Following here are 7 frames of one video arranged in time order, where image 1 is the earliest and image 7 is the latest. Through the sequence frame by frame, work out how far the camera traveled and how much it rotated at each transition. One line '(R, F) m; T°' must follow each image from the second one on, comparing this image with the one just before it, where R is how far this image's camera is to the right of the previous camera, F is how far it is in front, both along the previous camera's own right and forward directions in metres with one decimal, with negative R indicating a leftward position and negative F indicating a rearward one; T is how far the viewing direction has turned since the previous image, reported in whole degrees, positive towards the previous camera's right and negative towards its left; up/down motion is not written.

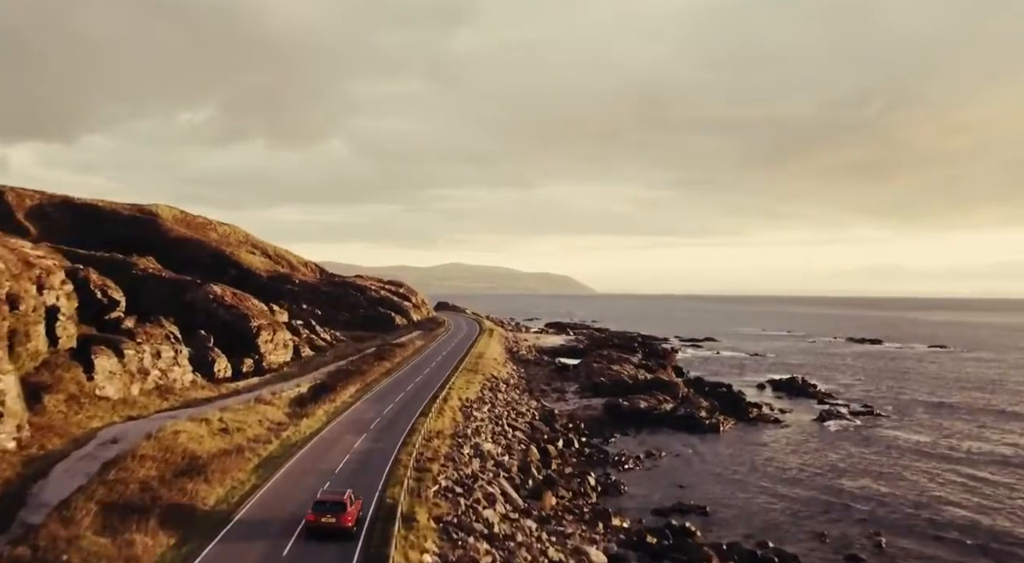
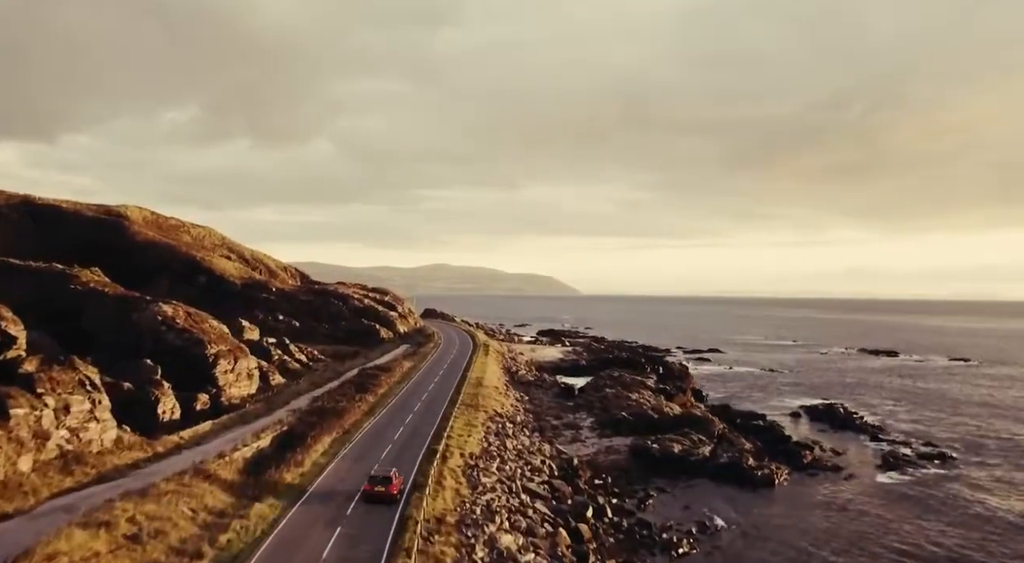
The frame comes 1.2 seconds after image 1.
(-1.6, +10.6) m; +1°
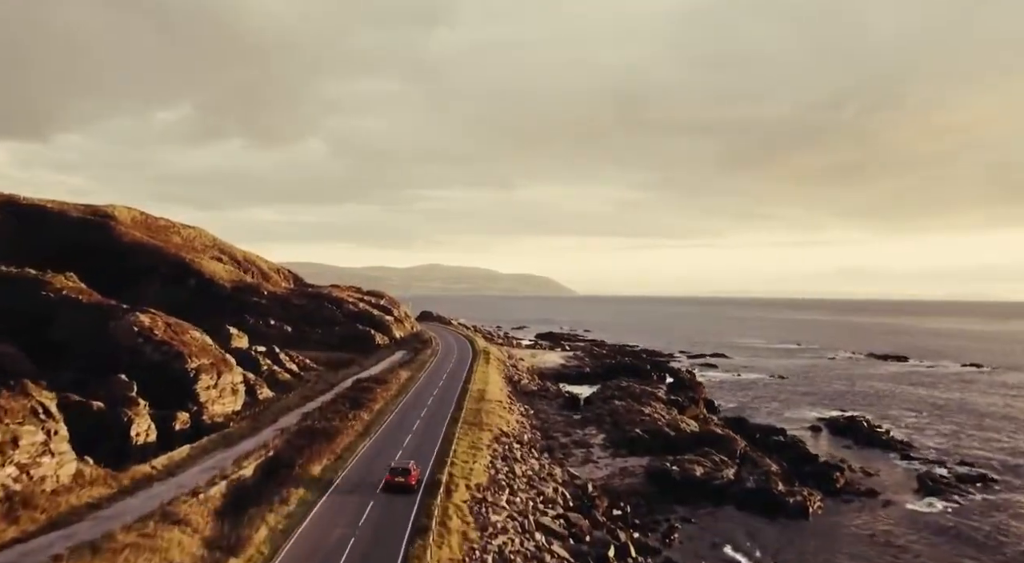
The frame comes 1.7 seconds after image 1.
(-0.8, +4.4) m; 0°
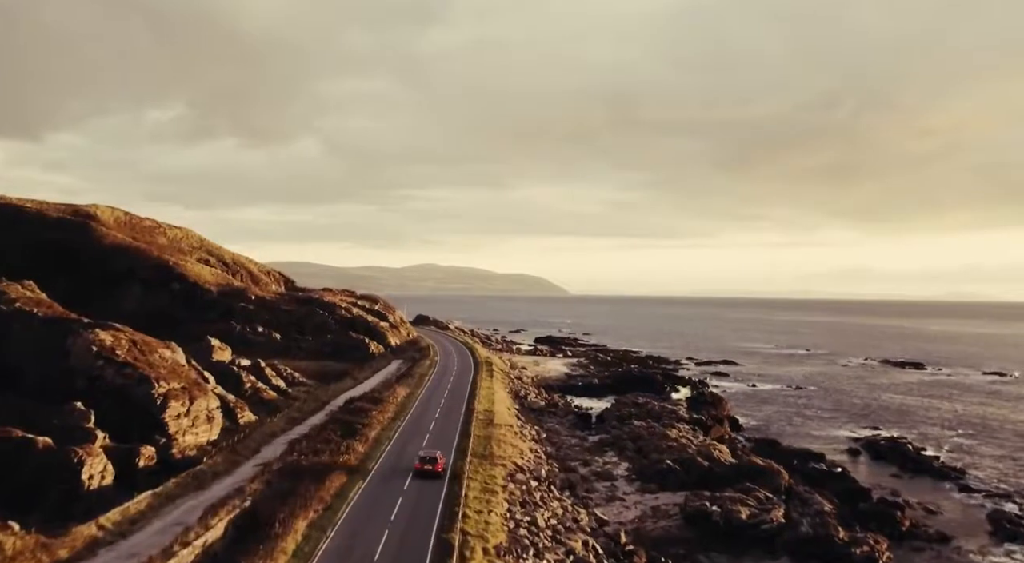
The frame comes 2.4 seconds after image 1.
(-1.3, +6.7) m; 0°
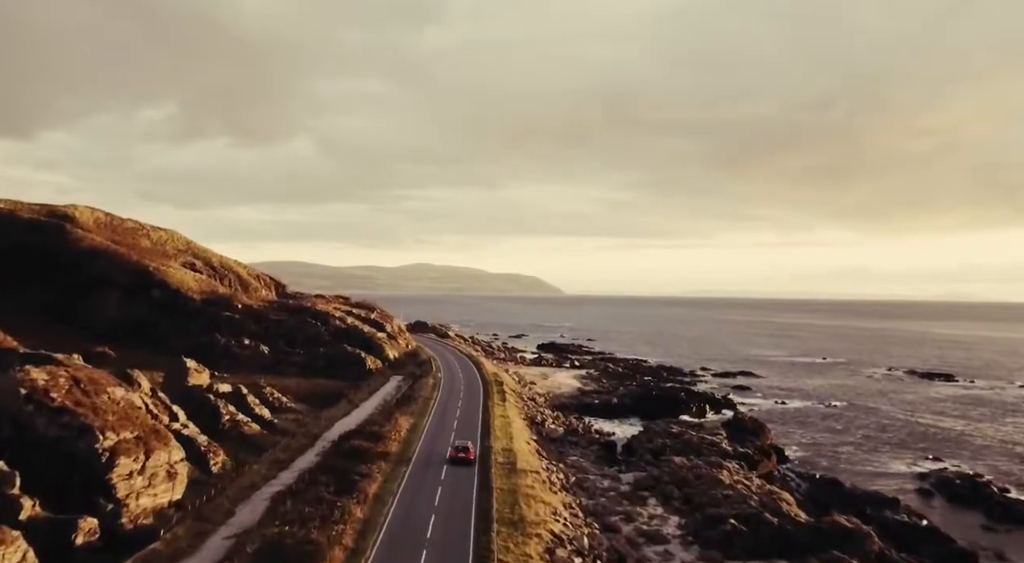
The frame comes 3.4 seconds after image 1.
(-1.9, +9.1) m; 0°
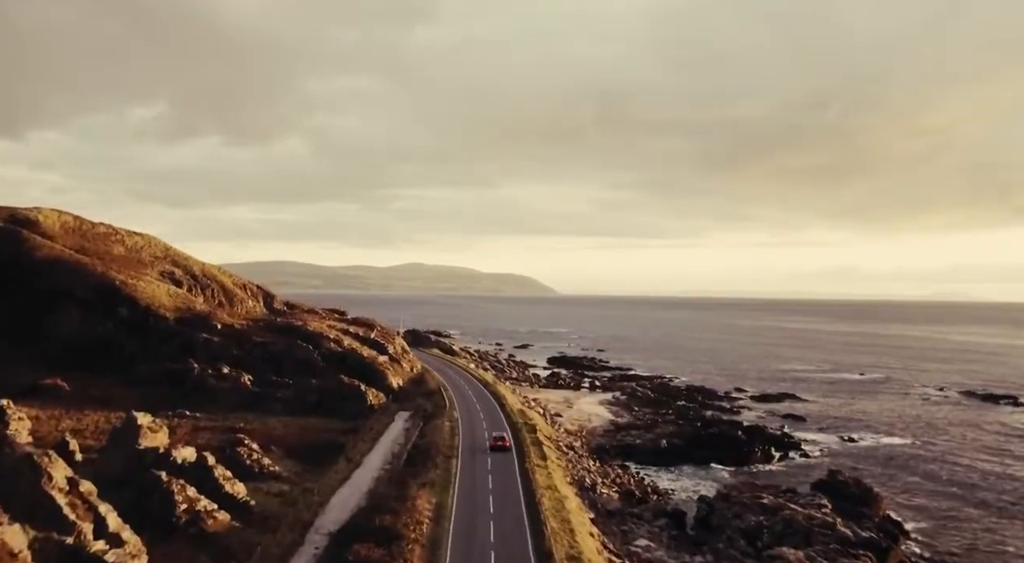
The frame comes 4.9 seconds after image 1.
(-3.5, +15.1) m; 0°
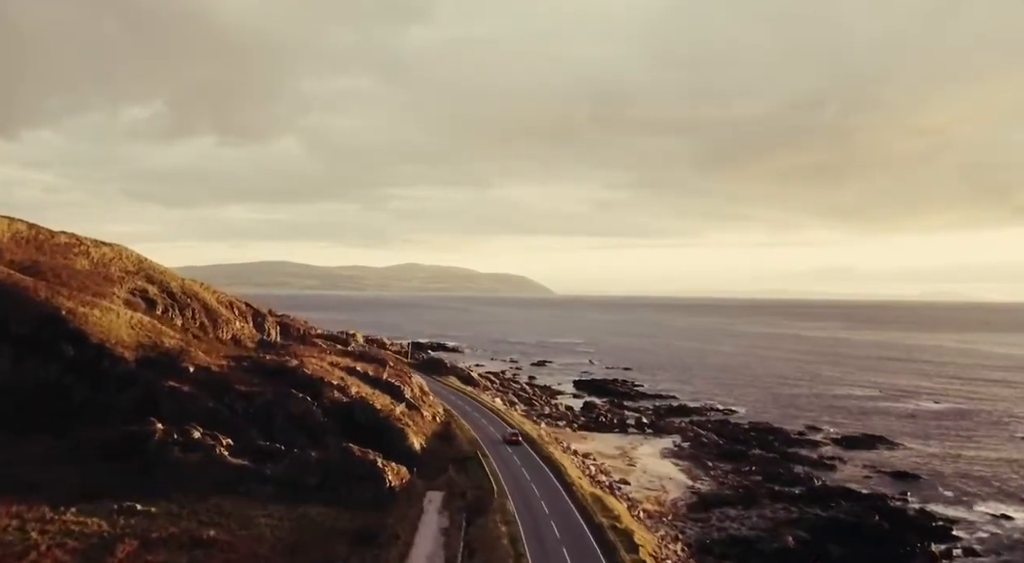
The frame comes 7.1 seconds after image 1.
(-5.4, +21.0) m; 0°
